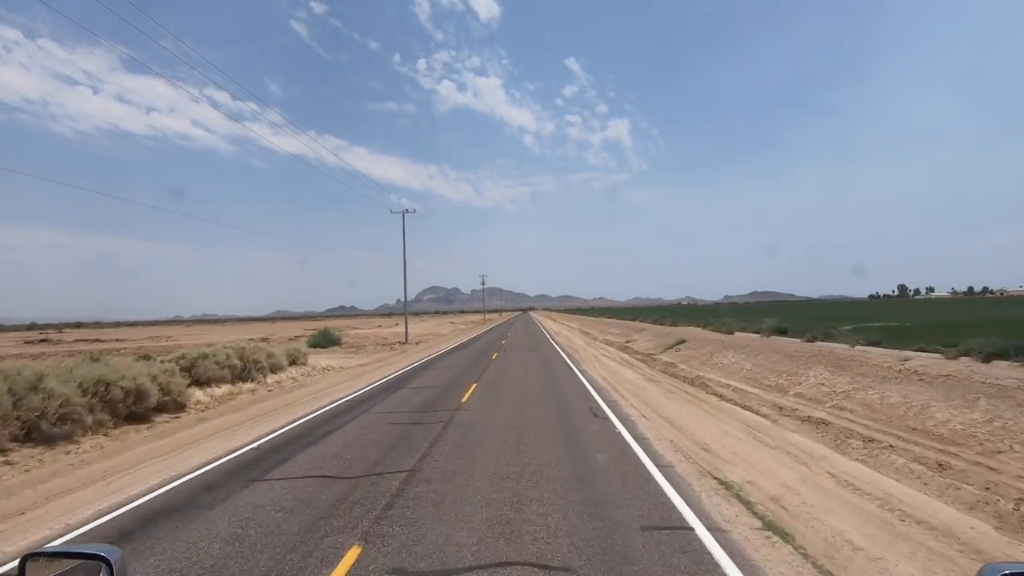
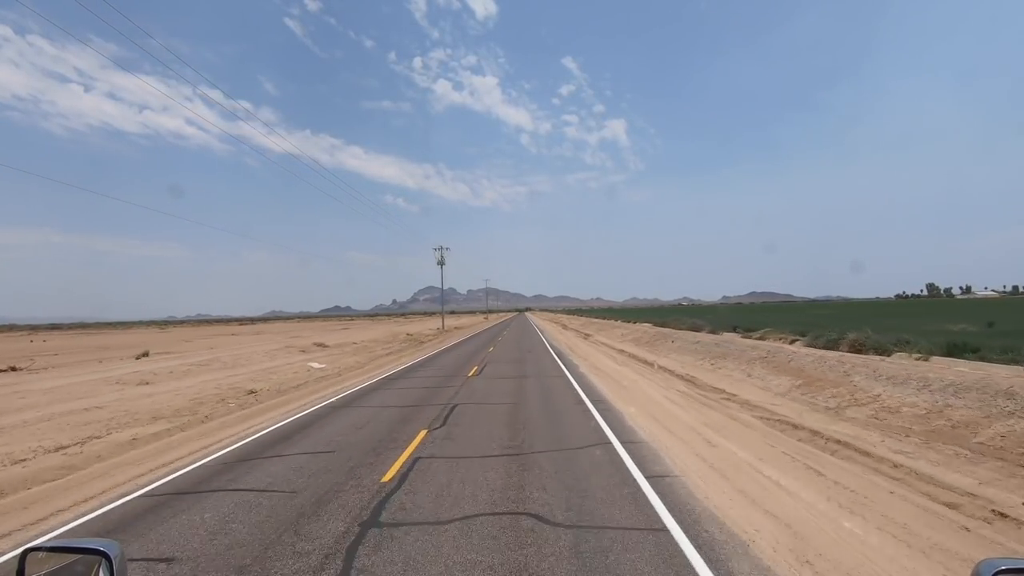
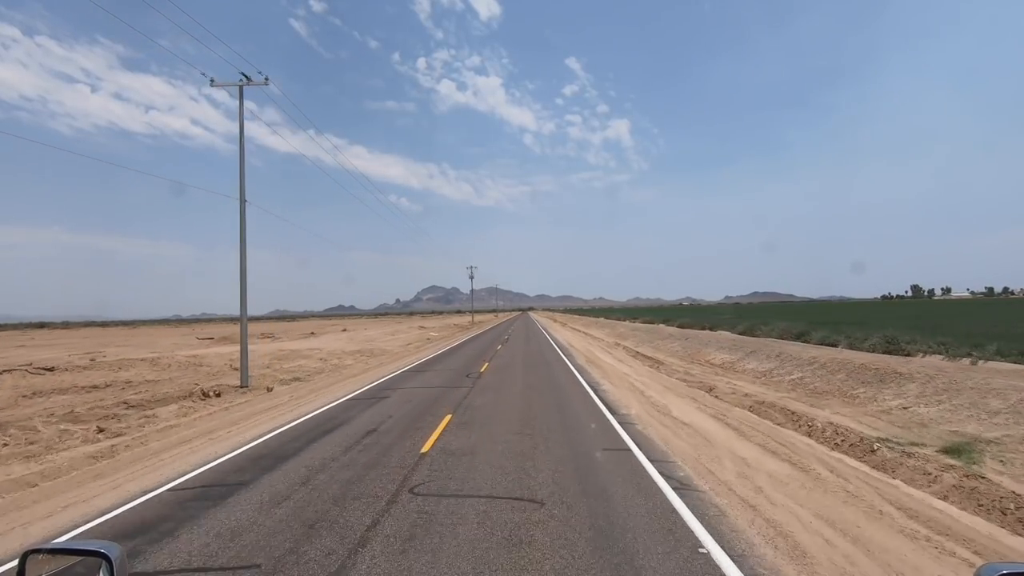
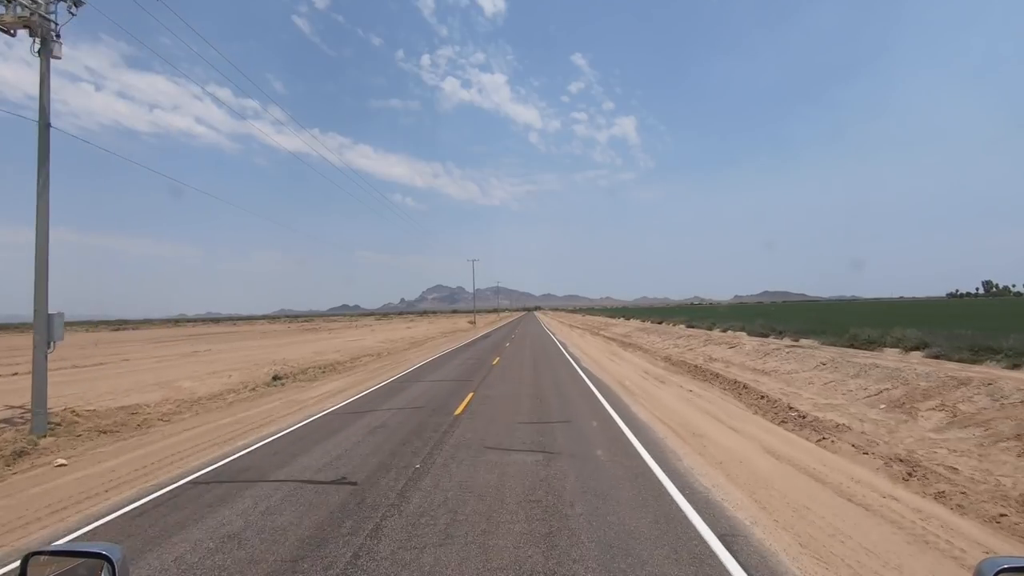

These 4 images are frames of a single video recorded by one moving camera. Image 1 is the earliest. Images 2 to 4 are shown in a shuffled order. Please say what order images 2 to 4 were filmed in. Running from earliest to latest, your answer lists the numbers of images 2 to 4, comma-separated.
3, 2, 4
